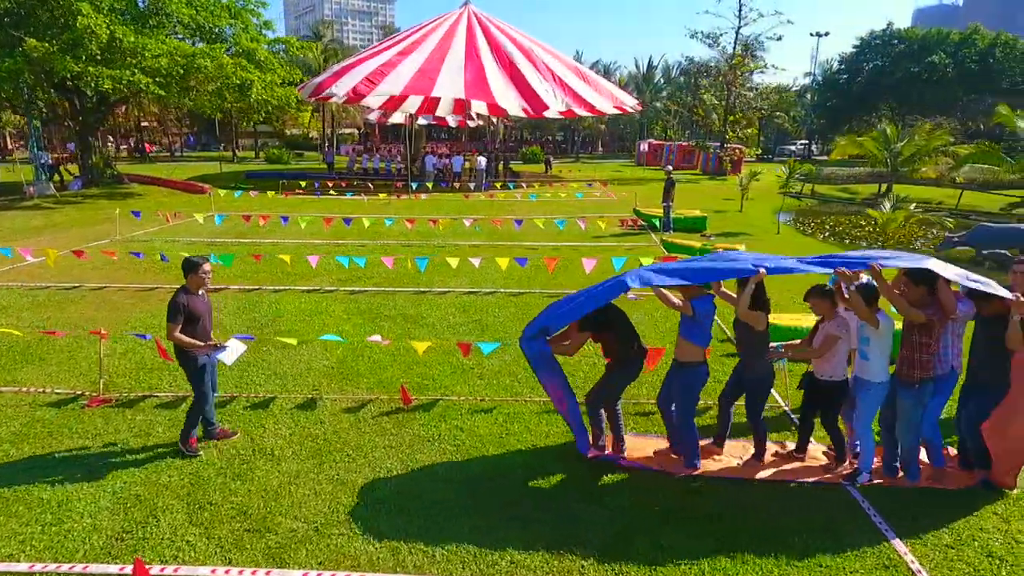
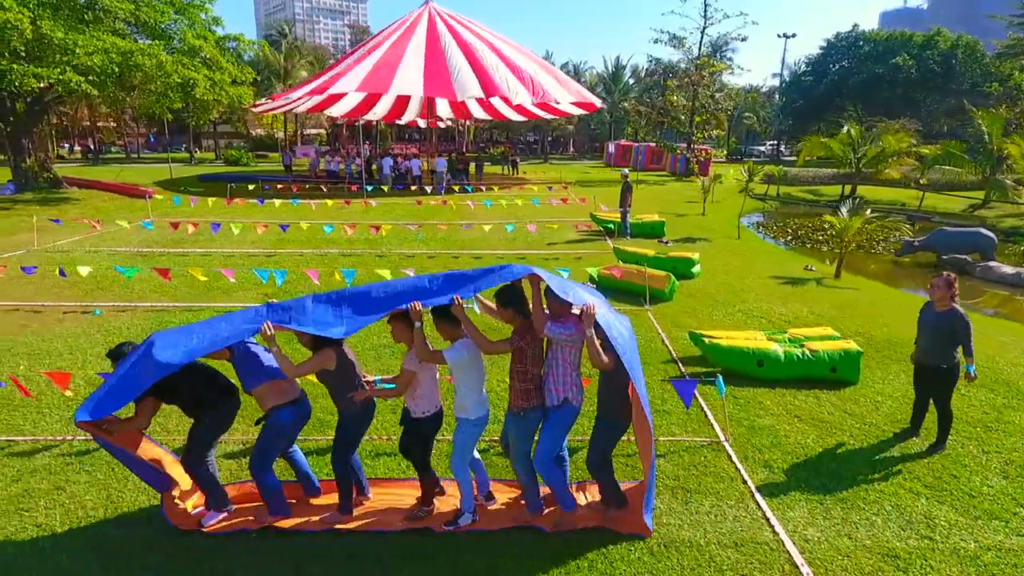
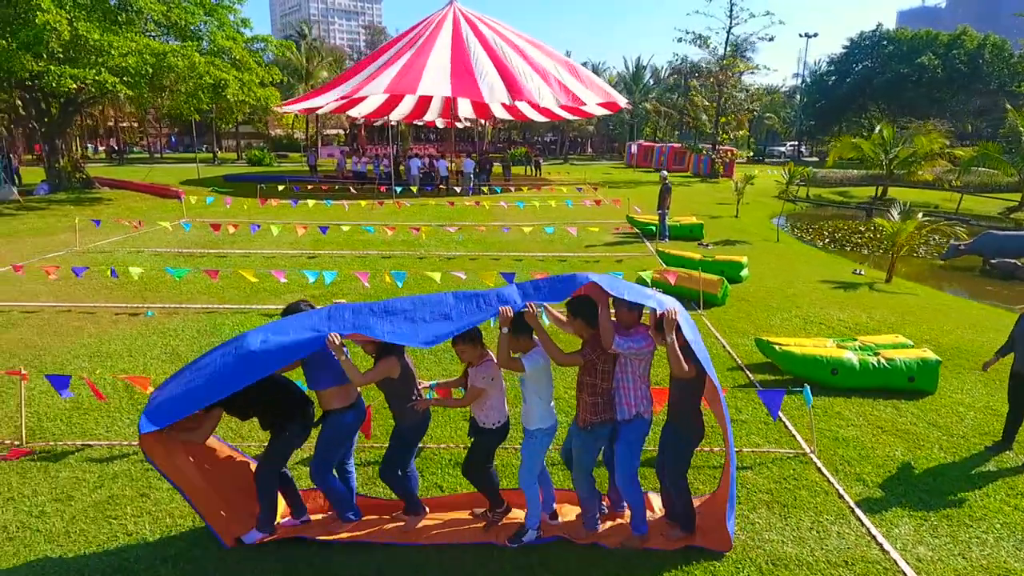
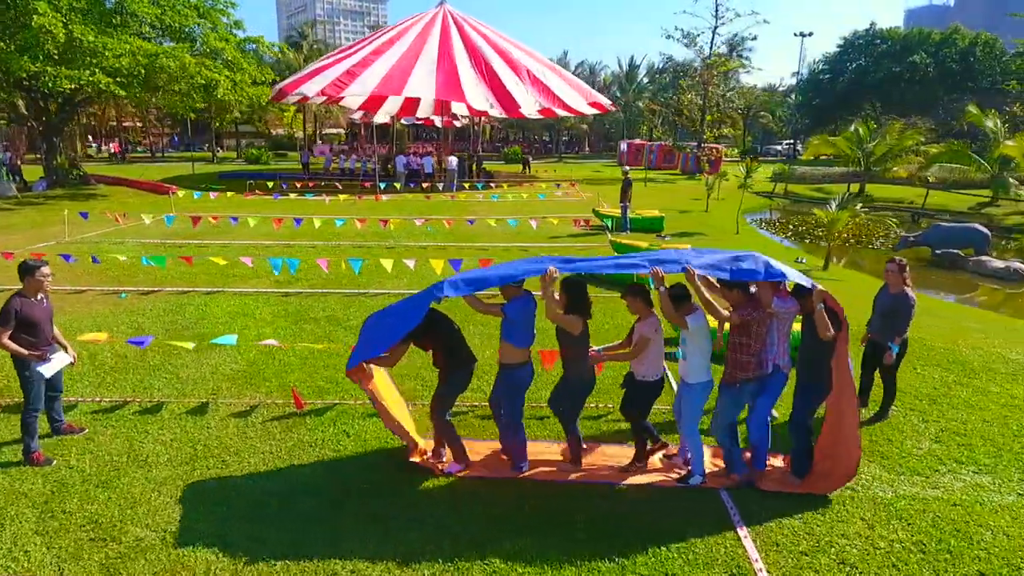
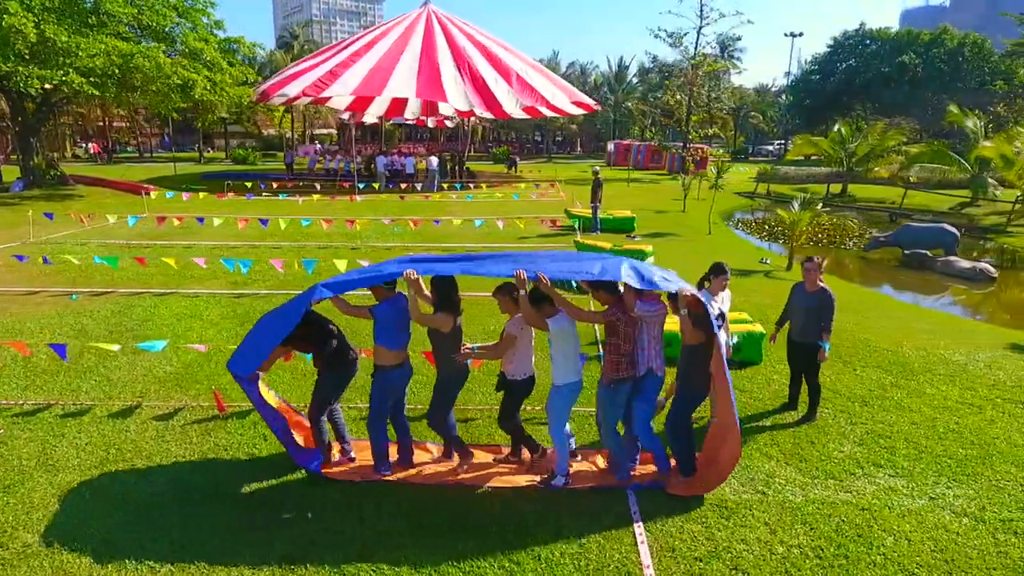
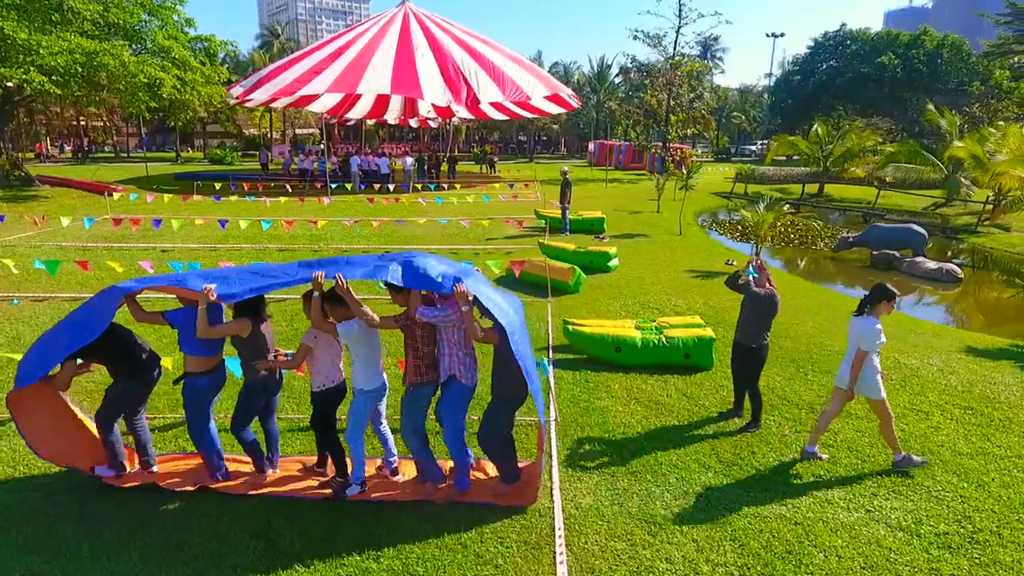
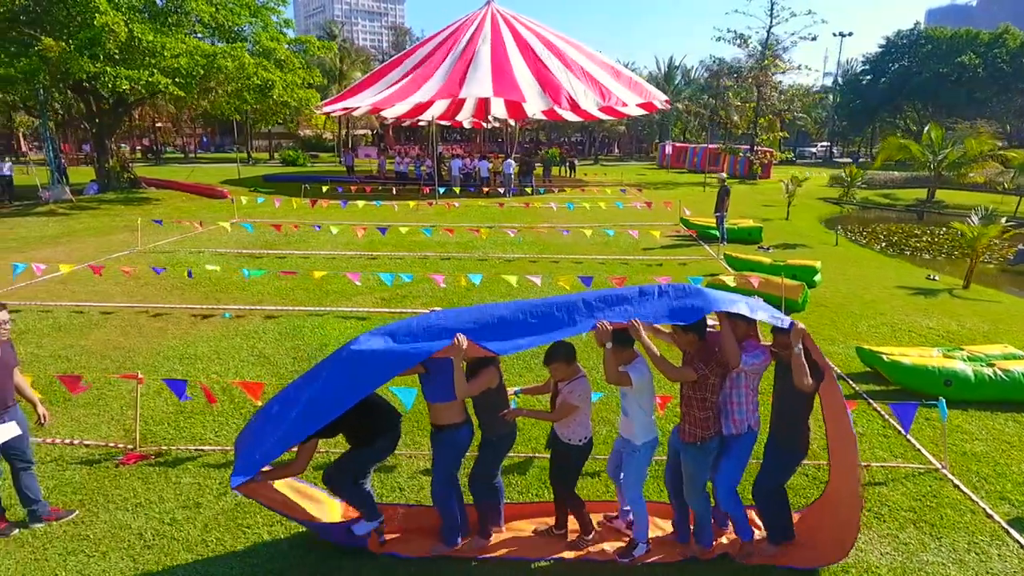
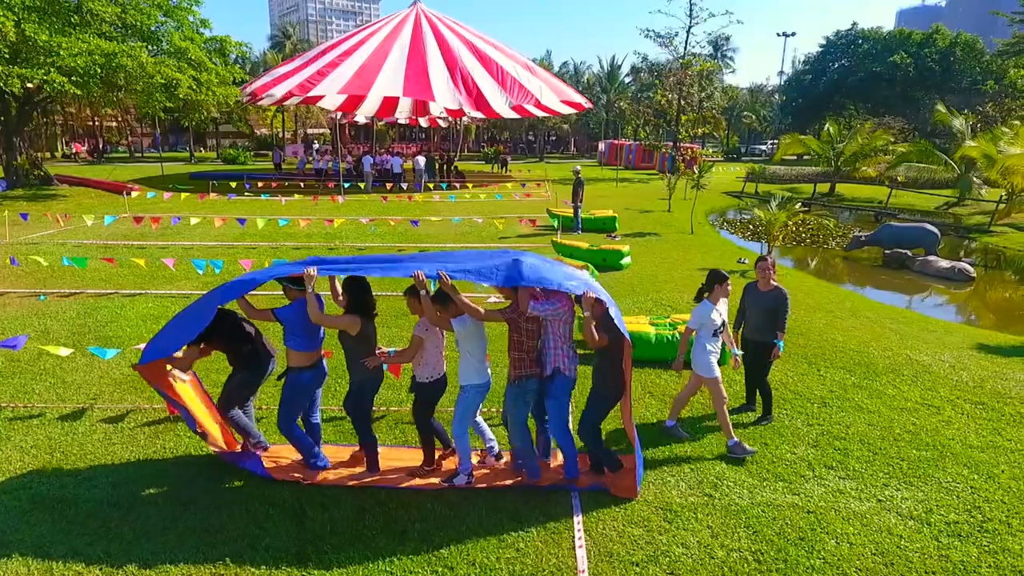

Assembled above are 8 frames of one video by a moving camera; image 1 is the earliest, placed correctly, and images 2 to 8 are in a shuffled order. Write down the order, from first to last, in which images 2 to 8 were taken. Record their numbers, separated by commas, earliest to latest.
4, 5, 8, 6, 2, 3, 7
